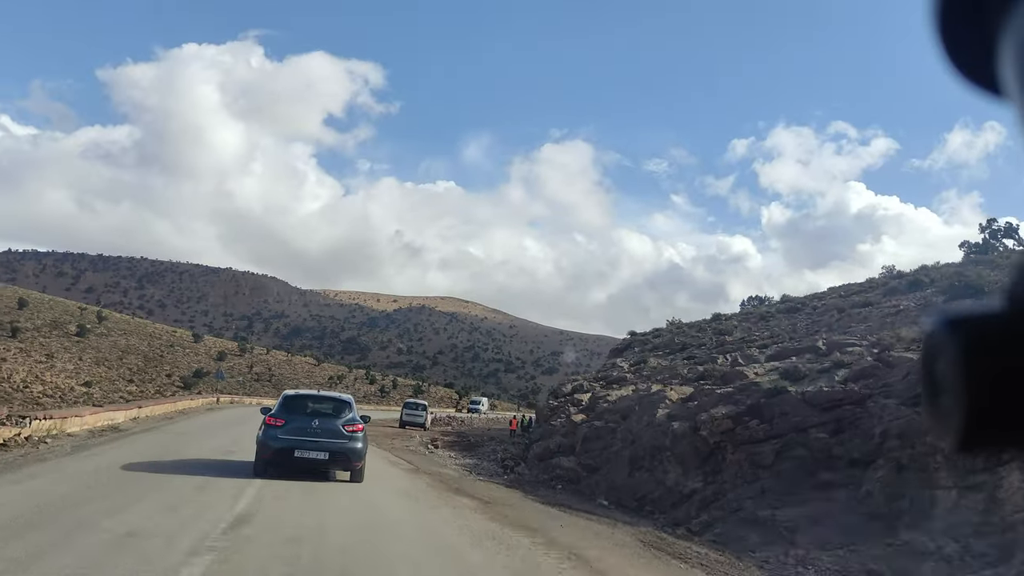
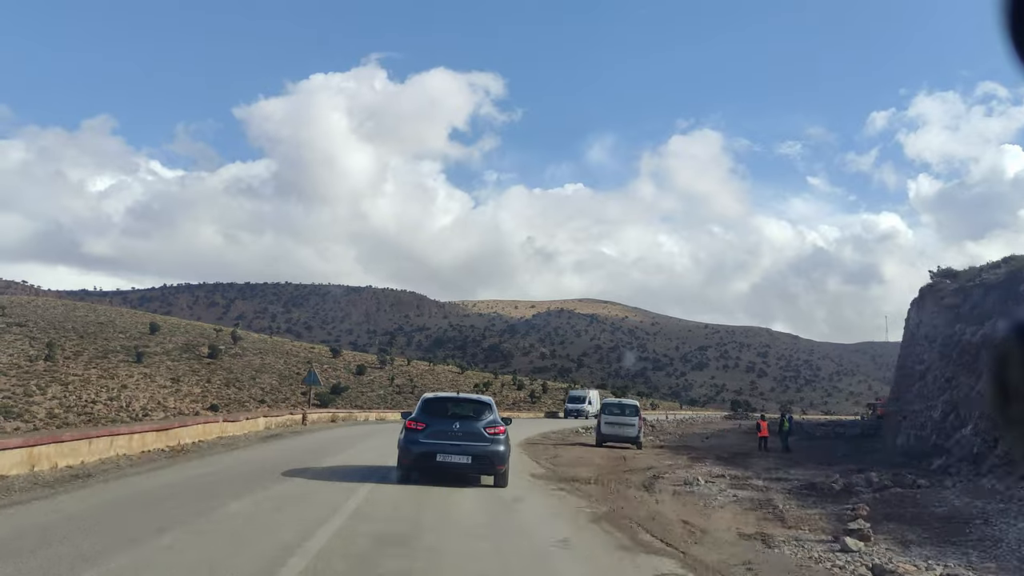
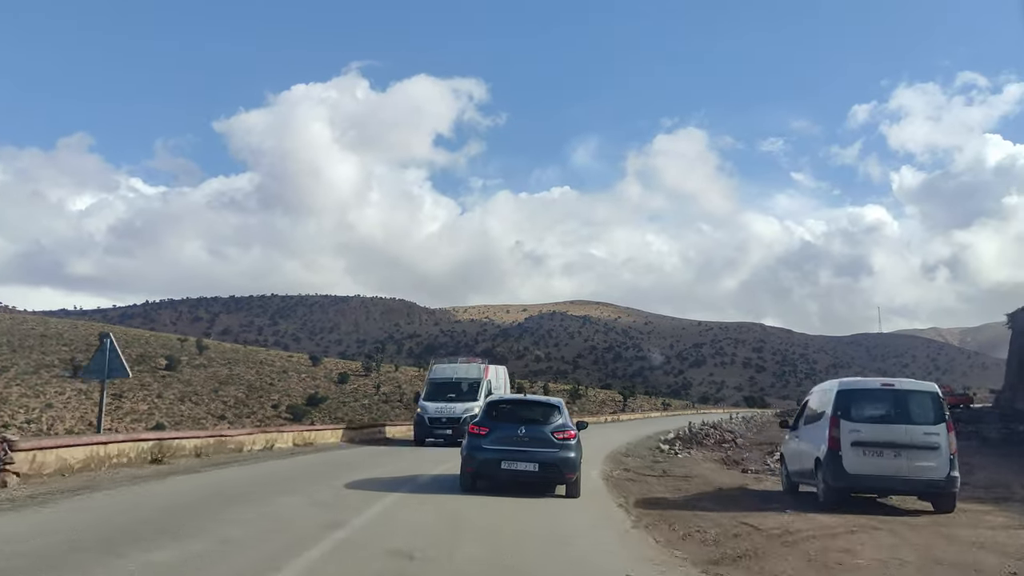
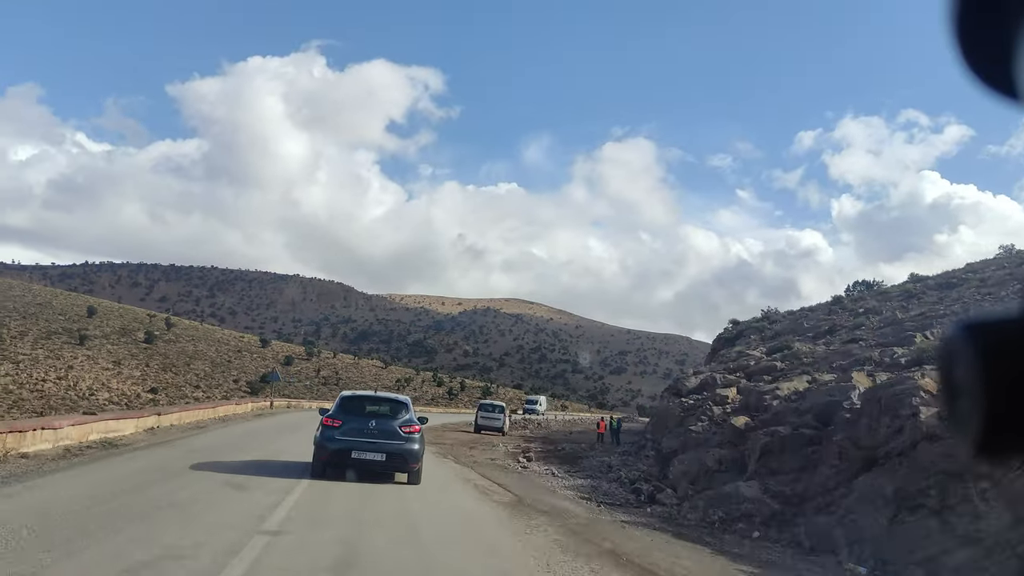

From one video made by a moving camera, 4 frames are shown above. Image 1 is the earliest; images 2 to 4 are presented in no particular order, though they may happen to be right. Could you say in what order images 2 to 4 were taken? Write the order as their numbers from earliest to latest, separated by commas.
4, 2, 3
